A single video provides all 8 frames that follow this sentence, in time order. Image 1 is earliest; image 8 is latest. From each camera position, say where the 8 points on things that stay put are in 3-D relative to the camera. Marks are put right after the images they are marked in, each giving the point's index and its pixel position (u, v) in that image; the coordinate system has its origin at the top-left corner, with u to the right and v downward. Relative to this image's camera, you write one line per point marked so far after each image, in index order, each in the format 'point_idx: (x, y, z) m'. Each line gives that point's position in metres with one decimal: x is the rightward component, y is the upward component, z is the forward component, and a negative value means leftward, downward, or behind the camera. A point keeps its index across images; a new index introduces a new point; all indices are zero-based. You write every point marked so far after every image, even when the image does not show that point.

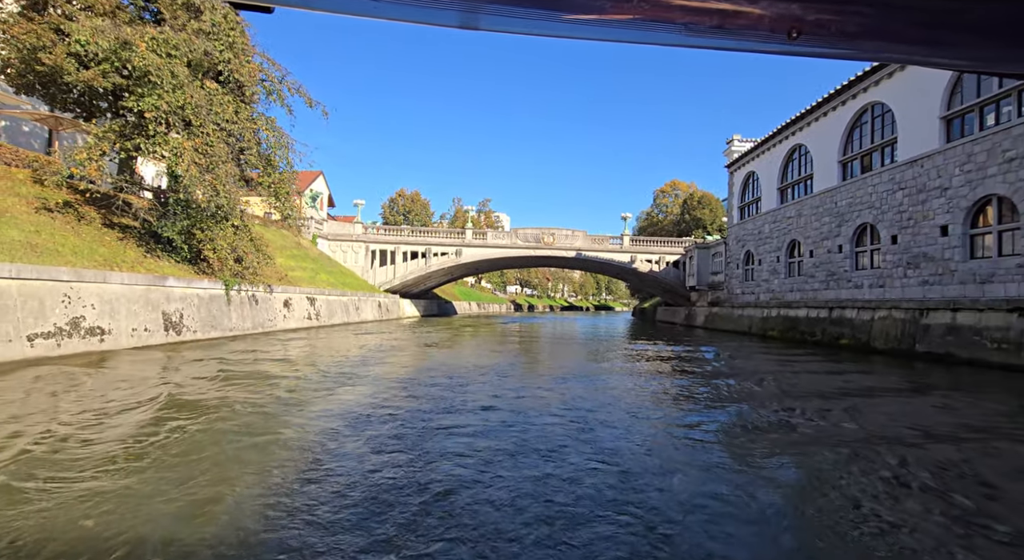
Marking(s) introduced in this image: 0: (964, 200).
0: (+12.8, +2.2, +20.2) m
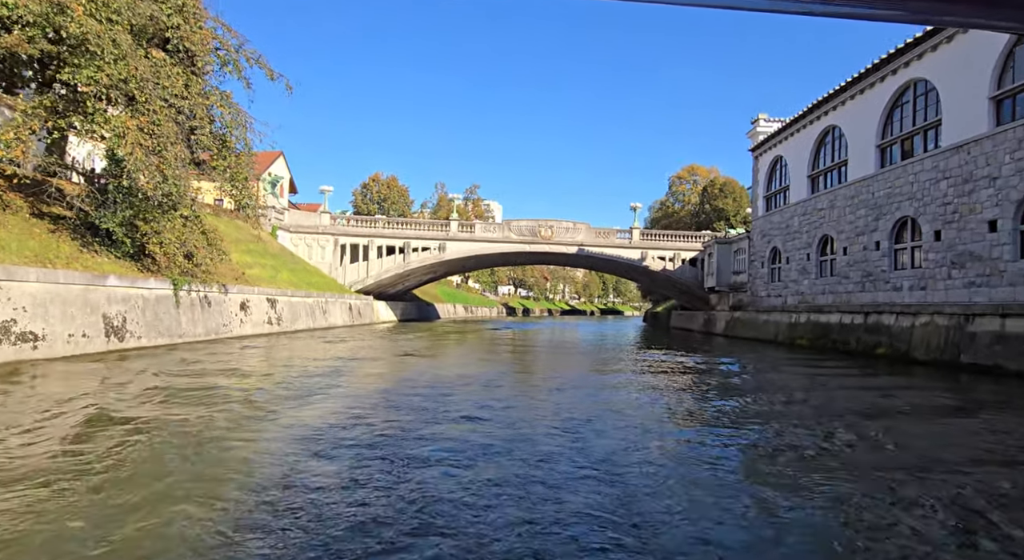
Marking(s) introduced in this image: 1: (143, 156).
0: (+12.6, +2.2, +17.7) m
1: (-8.7, +2.9, +17.7) m
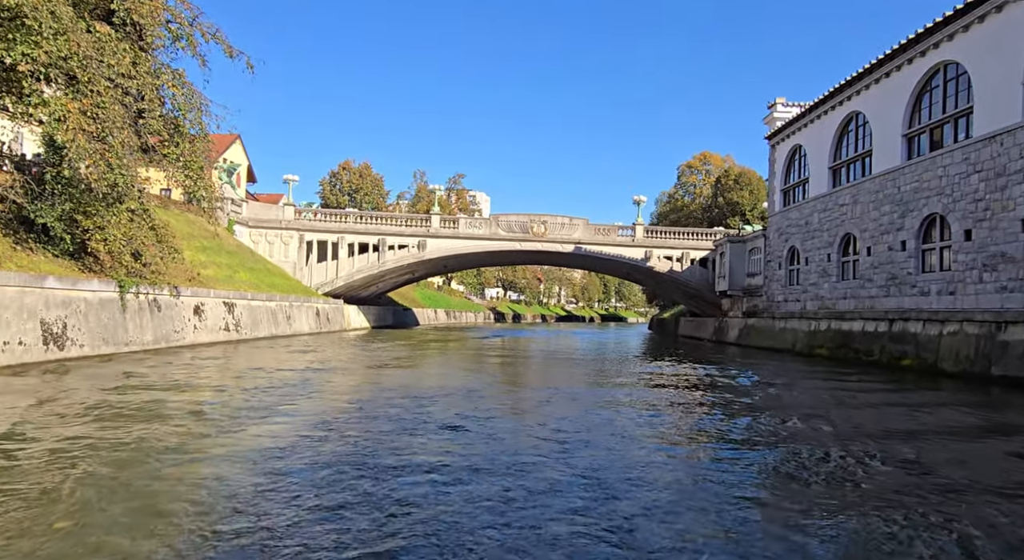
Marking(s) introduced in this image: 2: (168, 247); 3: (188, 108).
0: (+12.4, +2.1, +16.1) m
1: (-9.0, +2.9, +15.5) m
2: (-9.3, +0.9, +19.1) m
3: (-8.6, +4.6, +18.5) m
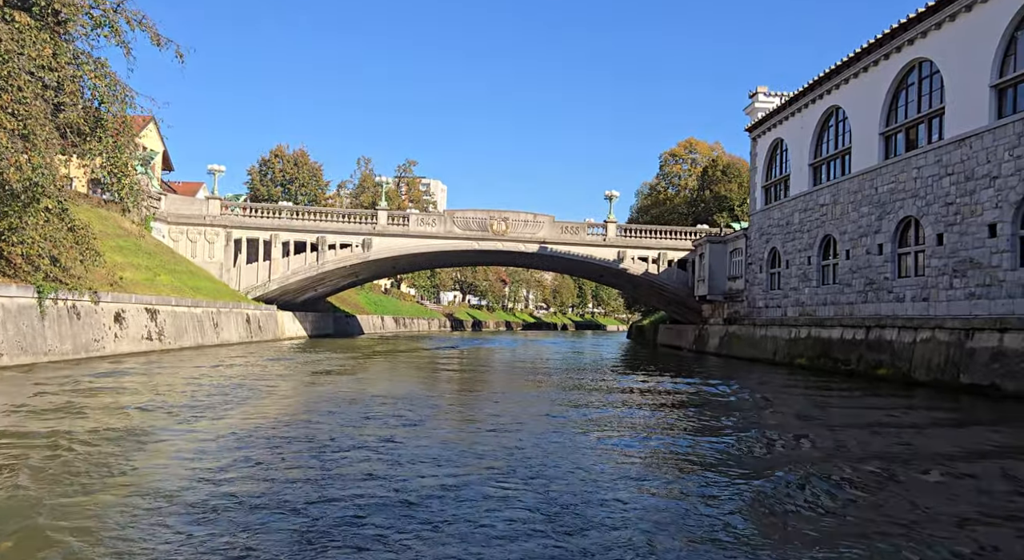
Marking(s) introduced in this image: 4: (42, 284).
0: (+11.3, +2.0, +15.6) m
1: (-10.0, +2.8, +14.1) m
2: (-10.5, +0.8, +17.6) m
3: (-9.7, +4.5, +17.2) m
4: (-10.4, -0.1, +15.6) m
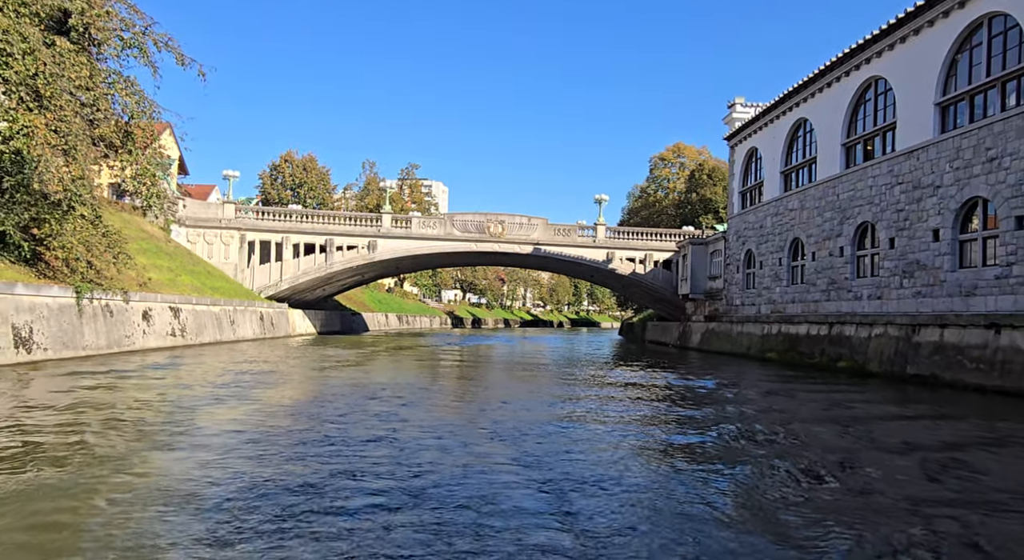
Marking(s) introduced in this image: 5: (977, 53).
0: (+11.0, +2.0, +17.4) m
1: (-10.2, +2.7, +15.6) m
2: (-10.8, +0.7, +19.1) m
3: (-10.0, +4.5, +18.7) m
4: (-10.7, -0.1, +17.1) m
5: (+11.4, +5.6, +17.0) m
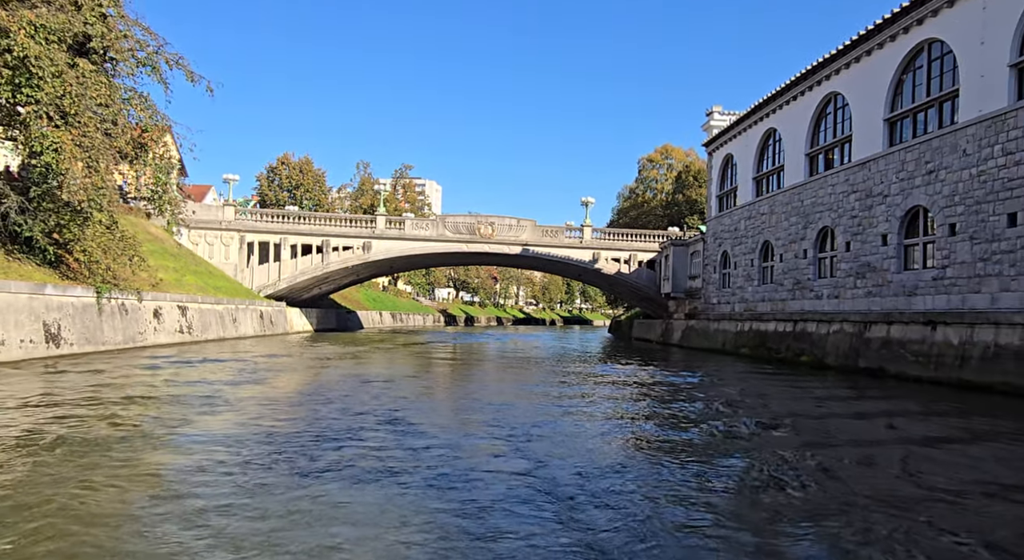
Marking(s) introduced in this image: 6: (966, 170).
0: (+10.6, +1.9, +19.1) m
1: (-10.6, +2.7, +17.1) m
2: (-11.3, +0.7, +20.6) m
3: (-10.4, +4.5, +20.2) m
4: (-11.1, -0.1, +18.6) m
5: (+11.0, +5.5, +18.7) m
6: (+10.8, +2.6, +16.4) m
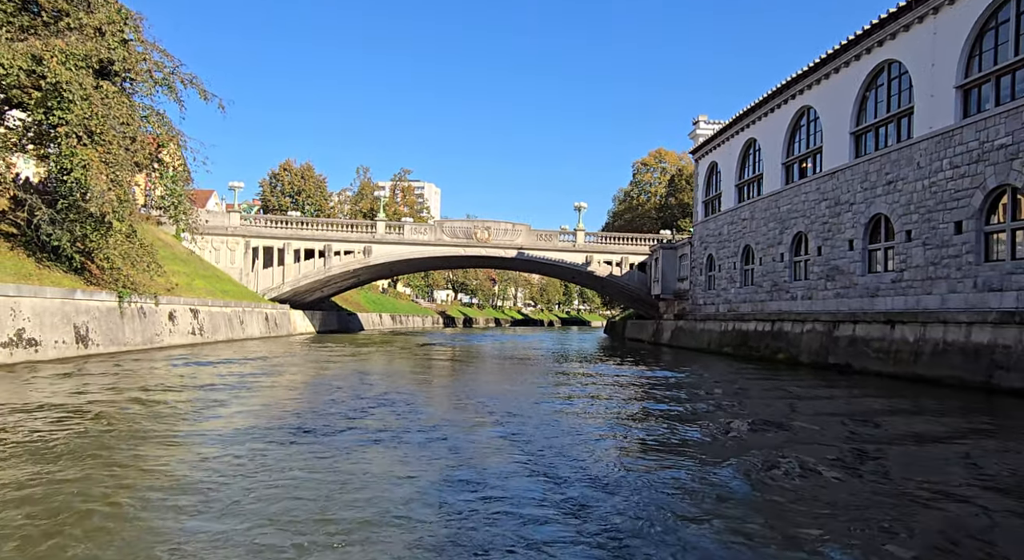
0: (+10.4, +1.9, +20.5) m
1: (-10.9, +2.6, +18.5) m
2: (-11.5, +0.6, +22.1) m
3: (-10.7, +4.3, +21.6) m
4: (-11.3, -0.3, +20.0) m
5: (+10.7, +5.5, +20.2) m
6: (+10.5, +2.6, +17.9) m
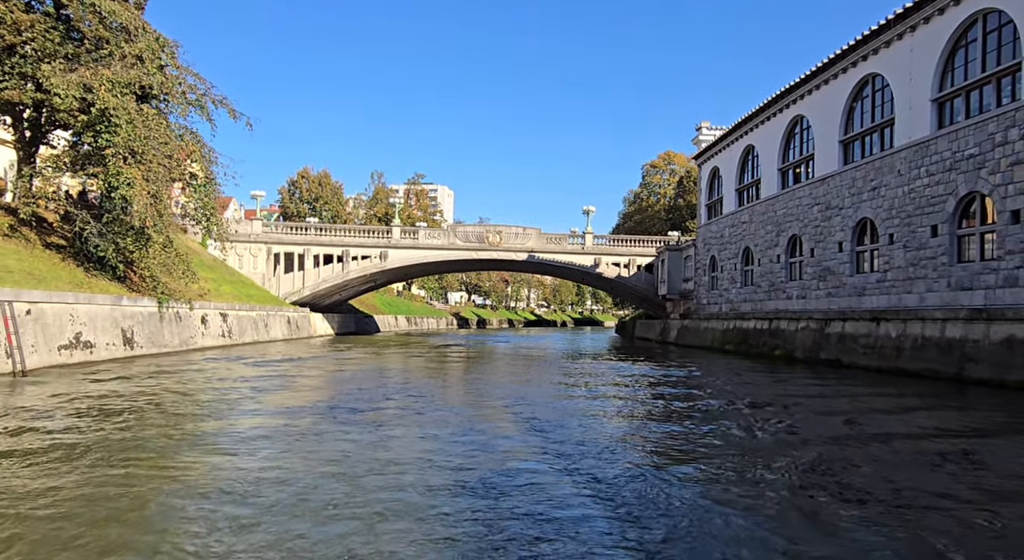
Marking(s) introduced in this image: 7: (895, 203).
0: (+10.6, +1.9, +21.8) m
1: (-10.7, +2.3, +20.2) m
2: (-11.2, +0.3, +23.8) m
3: (-10.4, +4.1, +23.3) m
4: (-11.1, -0.5, +21.7) m
5: (+11.0, +5.5, +21.5) m
6: (+10.7, +2.6, +19.2) m
7: (+10.7, +2.2, +19.4) m
